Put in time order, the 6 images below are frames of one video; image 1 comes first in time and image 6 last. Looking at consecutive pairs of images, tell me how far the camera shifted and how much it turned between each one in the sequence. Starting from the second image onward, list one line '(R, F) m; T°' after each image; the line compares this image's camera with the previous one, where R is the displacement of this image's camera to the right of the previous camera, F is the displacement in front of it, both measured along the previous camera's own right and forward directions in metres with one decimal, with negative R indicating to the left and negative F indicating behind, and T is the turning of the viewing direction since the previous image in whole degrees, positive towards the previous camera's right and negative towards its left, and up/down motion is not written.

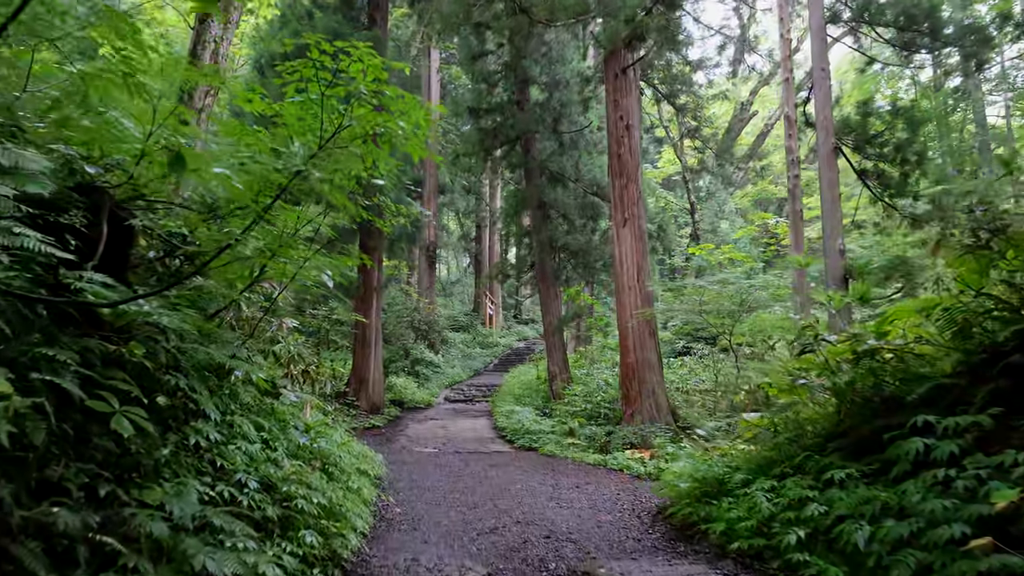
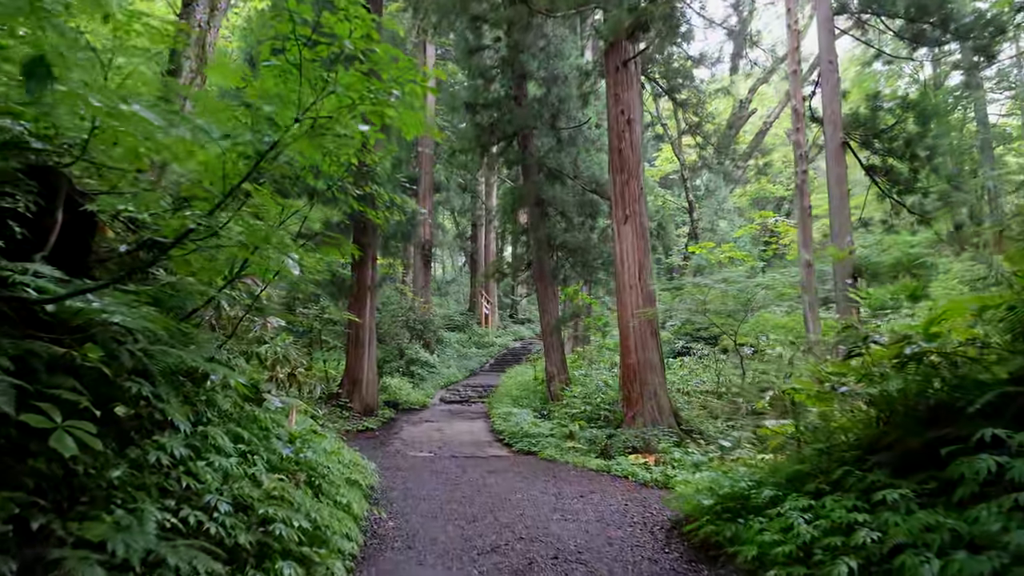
(0.0, +0.2) m; 0°
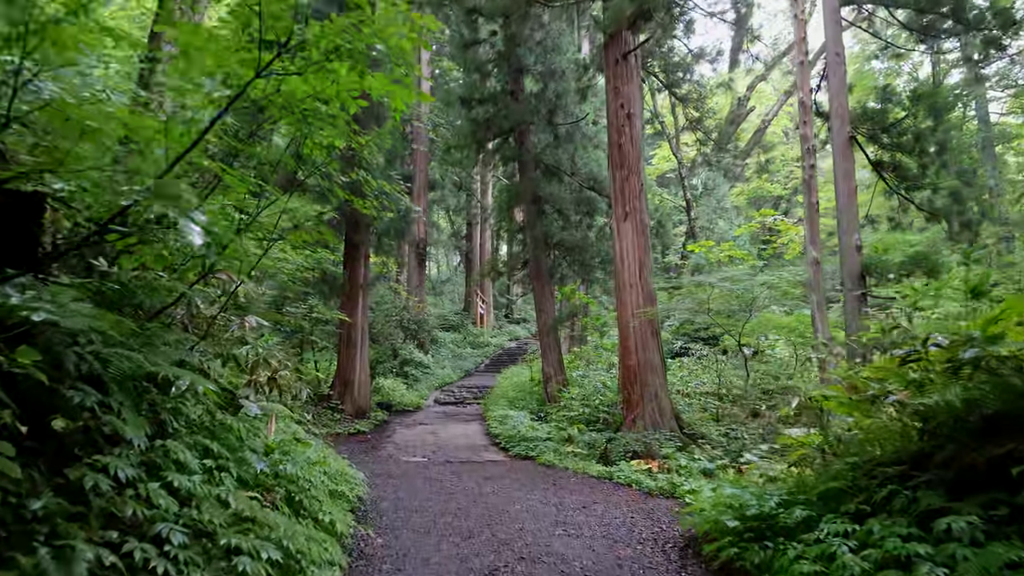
(0.0, +0.2) m; 0°
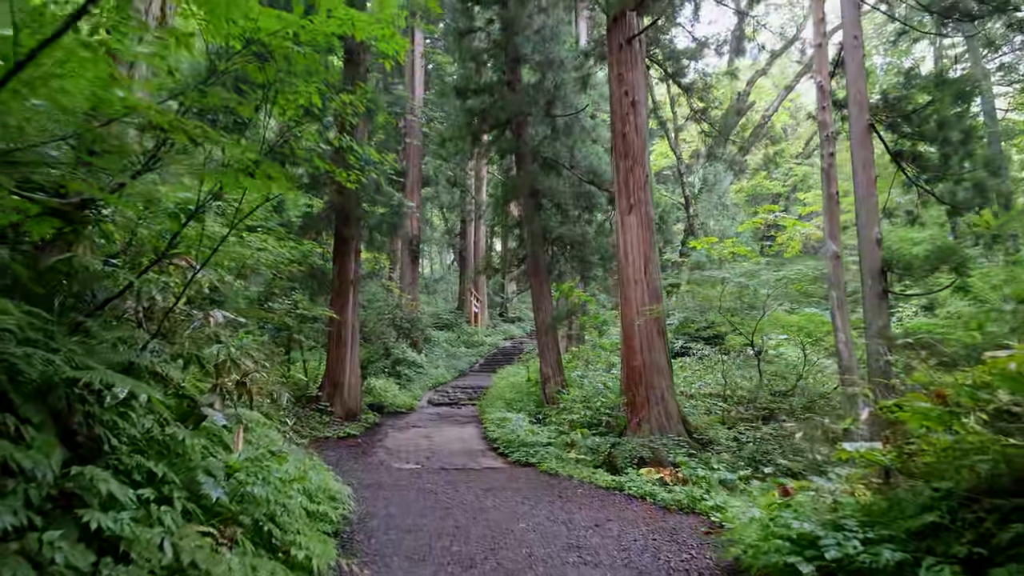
(0.0, +0.4) m; 0°
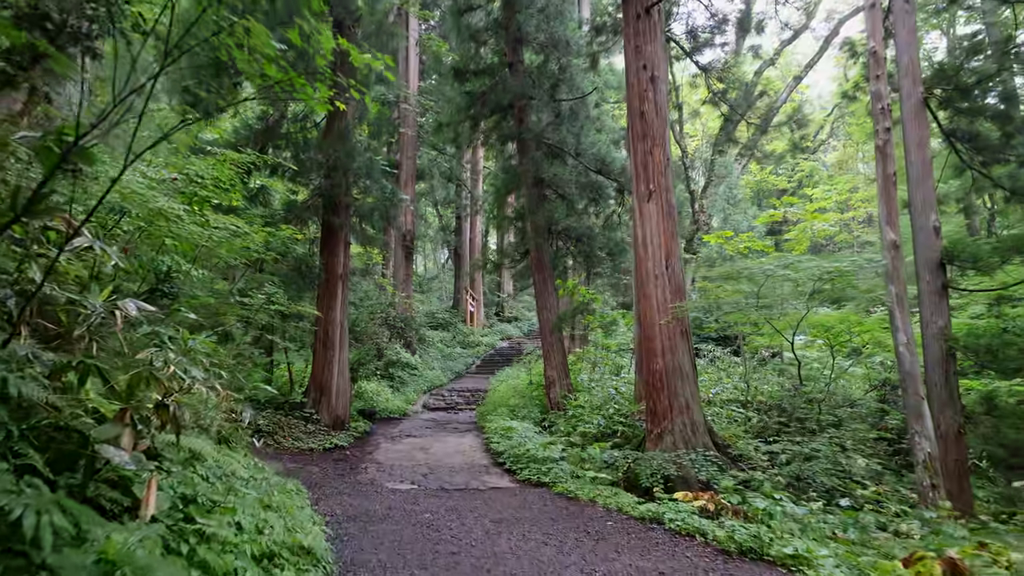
(-0.1, +0.8) m; 0°
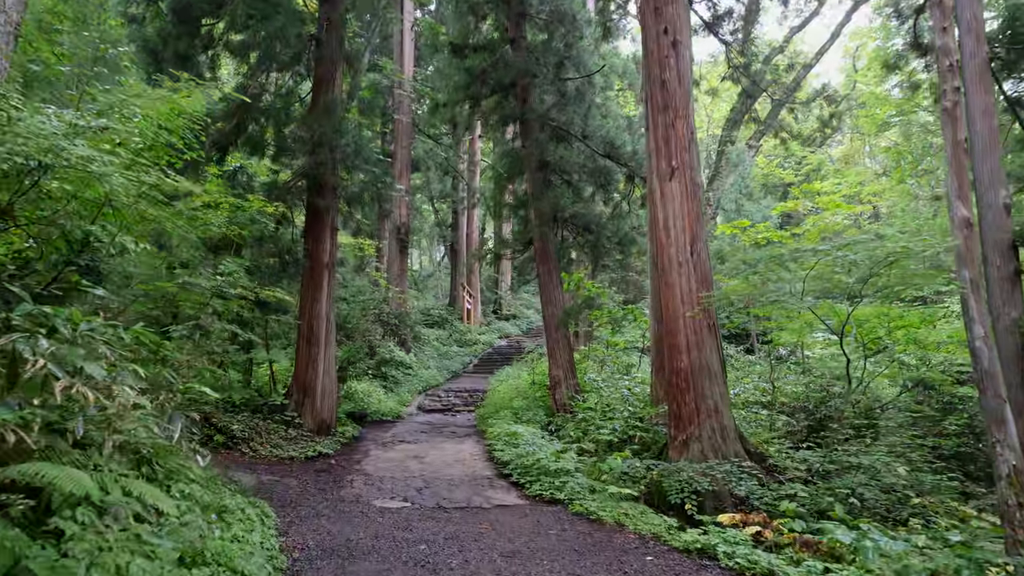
(-0.1, +0.7) m; 0°
